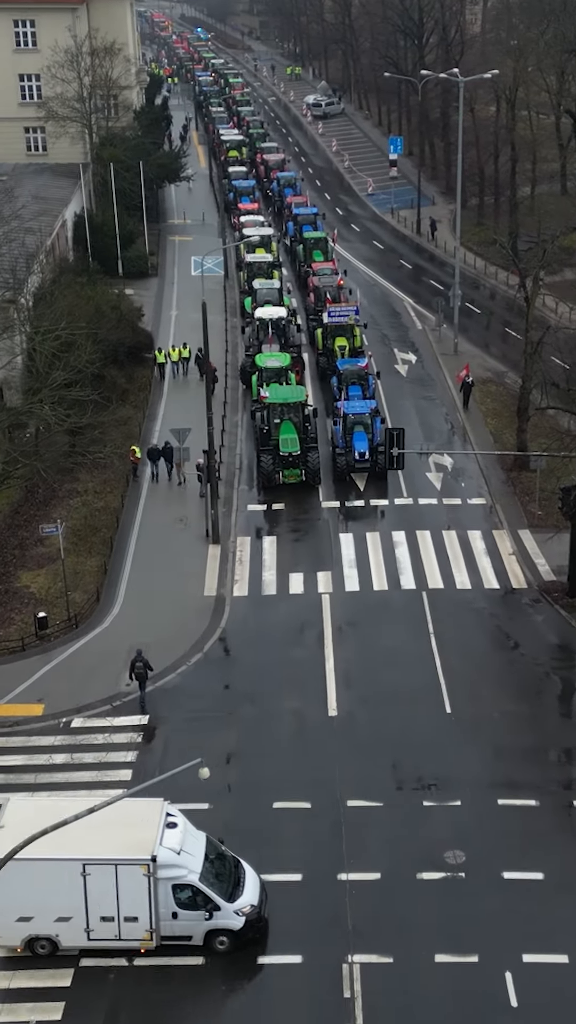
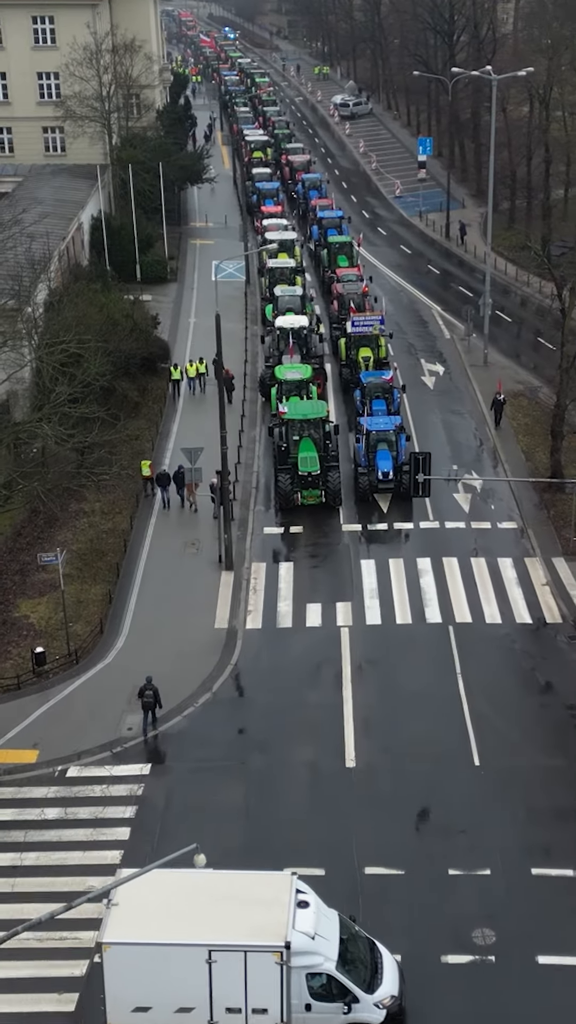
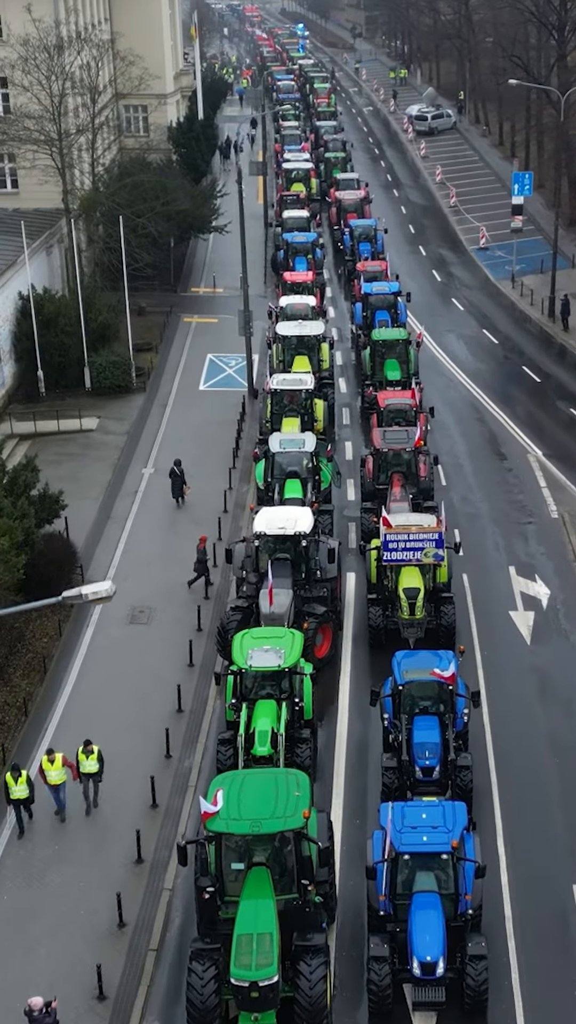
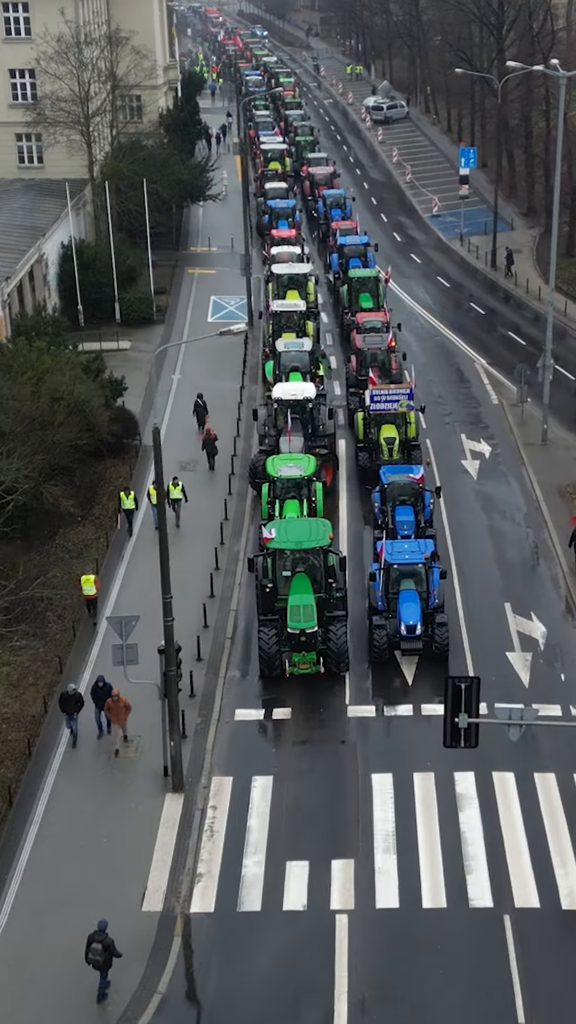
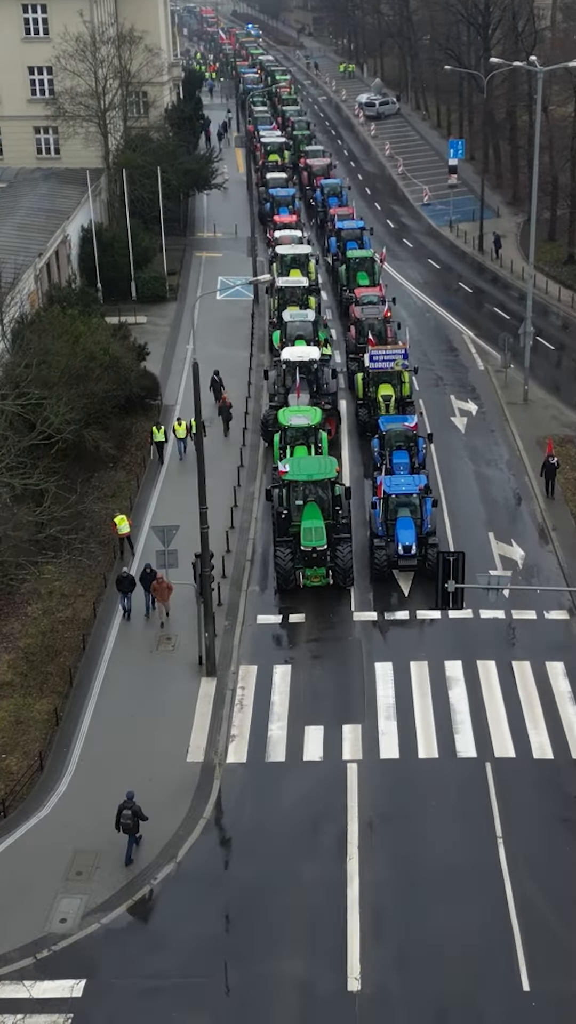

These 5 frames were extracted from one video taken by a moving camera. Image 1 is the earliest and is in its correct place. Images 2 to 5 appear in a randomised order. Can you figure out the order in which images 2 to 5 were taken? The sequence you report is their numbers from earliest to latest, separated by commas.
2, 5, 4, 3
